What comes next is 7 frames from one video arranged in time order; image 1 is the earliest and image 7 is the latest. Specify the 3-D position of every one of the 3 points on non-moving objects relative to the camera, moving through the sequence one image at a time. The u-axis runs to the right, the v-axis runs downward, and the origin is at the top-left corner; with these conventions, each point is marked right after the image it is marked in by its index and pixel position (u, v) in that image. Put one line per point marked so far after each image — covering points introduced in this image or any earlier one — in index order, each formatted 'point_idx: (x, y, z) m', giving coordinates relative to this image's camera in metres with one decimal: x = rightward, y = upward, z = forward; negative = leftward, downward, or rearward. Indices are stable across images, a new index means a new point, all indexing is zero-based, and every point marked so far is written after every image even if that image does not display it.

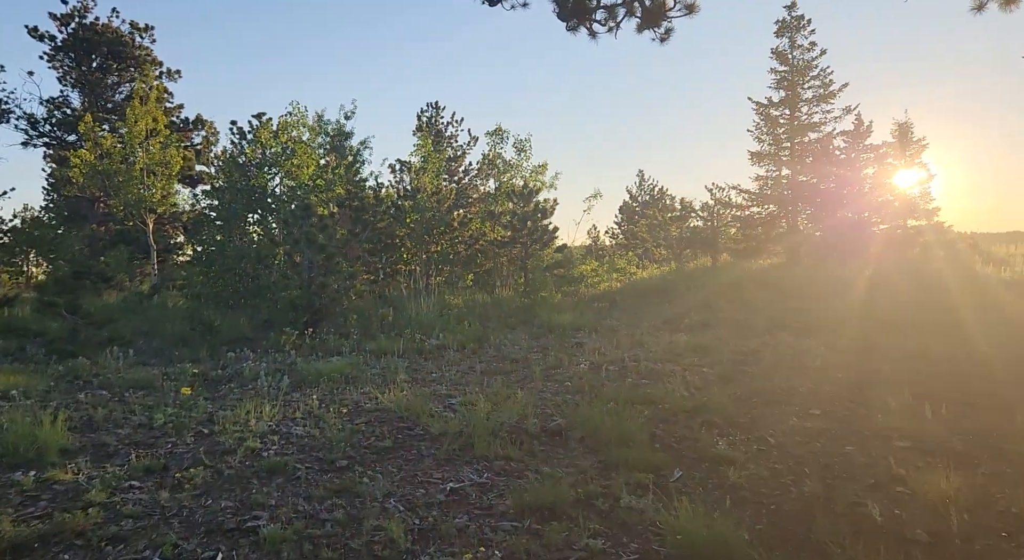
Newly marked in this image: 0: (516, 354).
0: (0.0, -1.0, +9.4) m
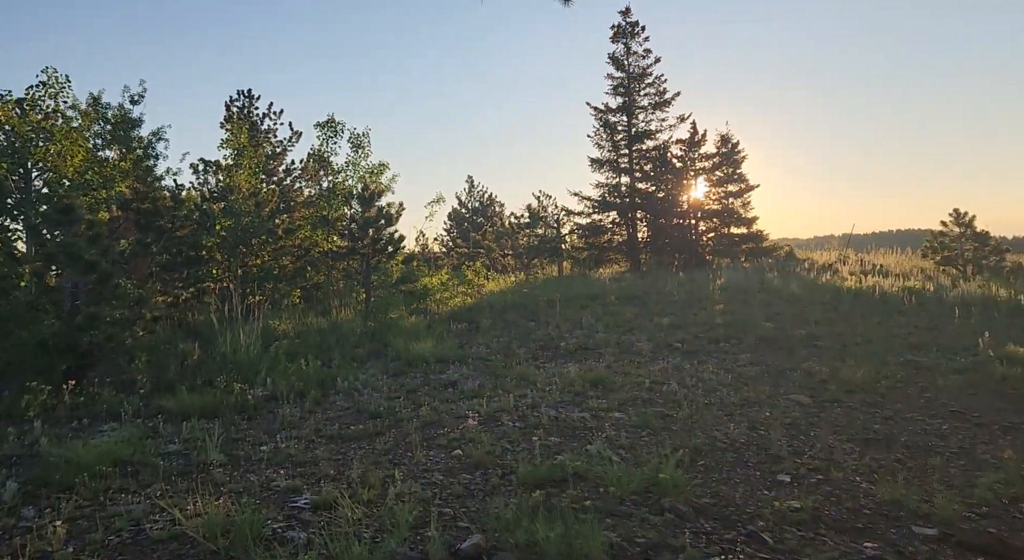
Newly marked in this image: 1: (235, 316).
0: (-1.5, -1.3, +7.2) m
1: (-5.0, -0.7, +12.3) m
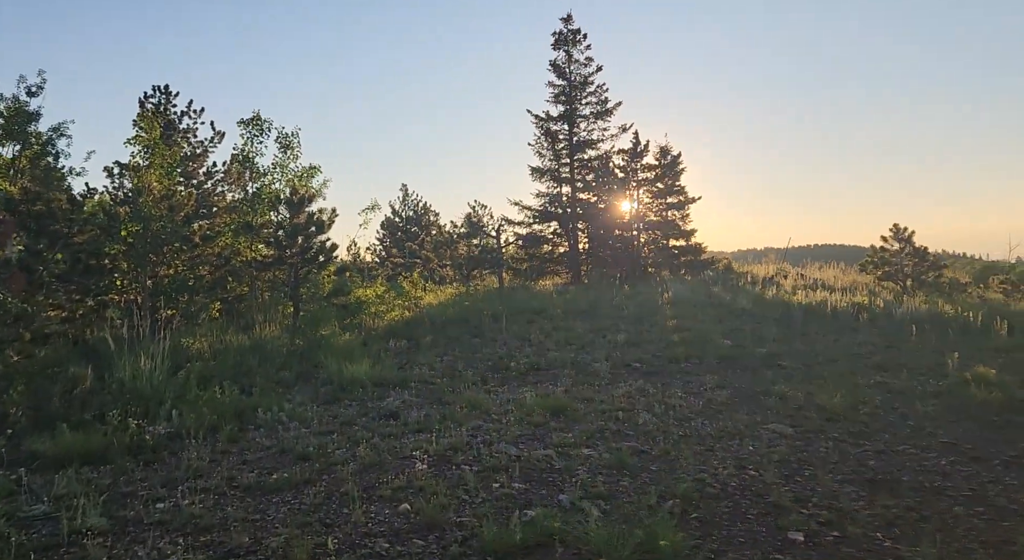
0: (-1.9, -1.5, +6.1) m
1: (-5.9, -0.9, +10.8) m
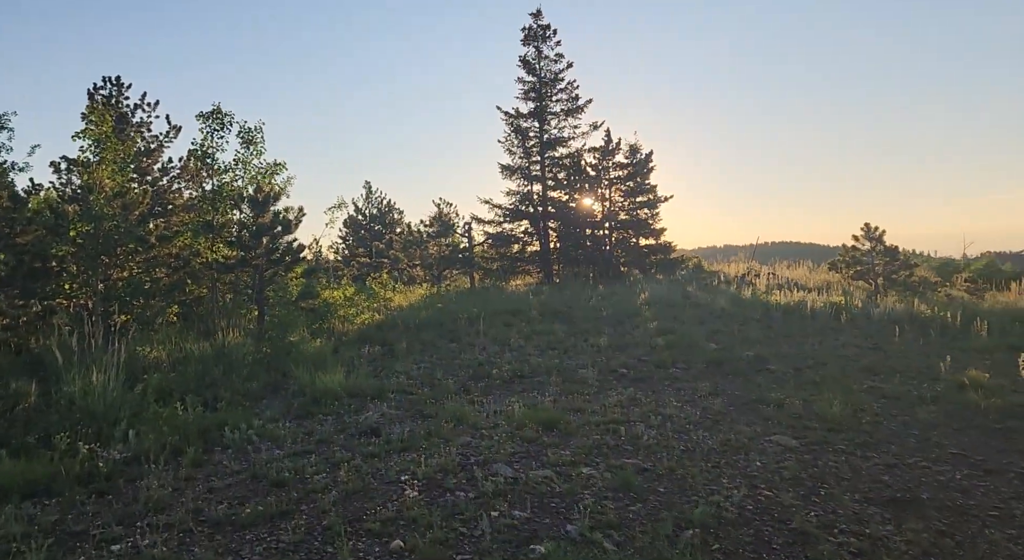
0: (-1.9, -1.6, +5.5) m
1: (-6.2, -0.9, +10.0) m
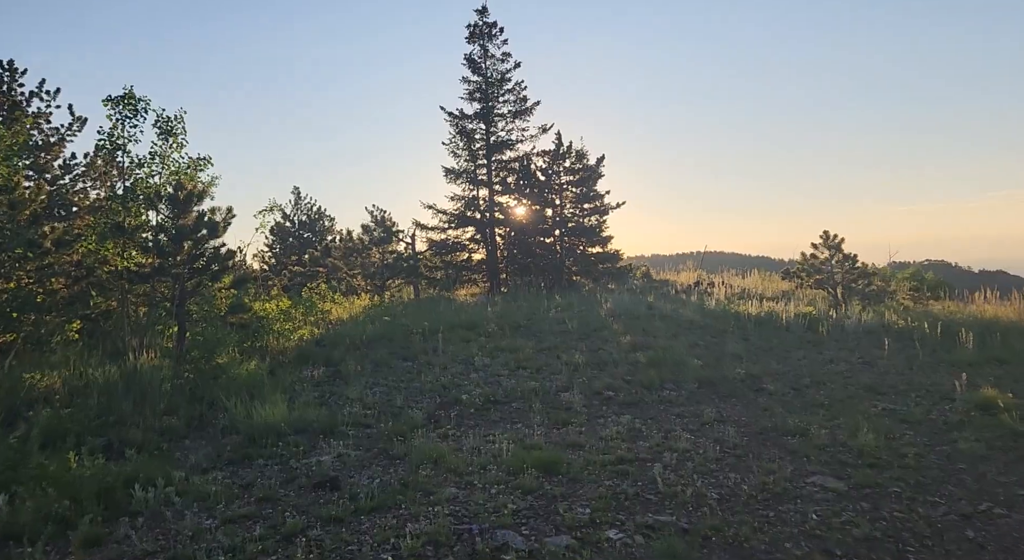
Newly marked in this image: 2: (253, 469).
0: (-1.9, -1.6, +4.1) m
1: (-6.6, -1.1, +8.2) m
2: (-2.2, -1.6, +5.8) m
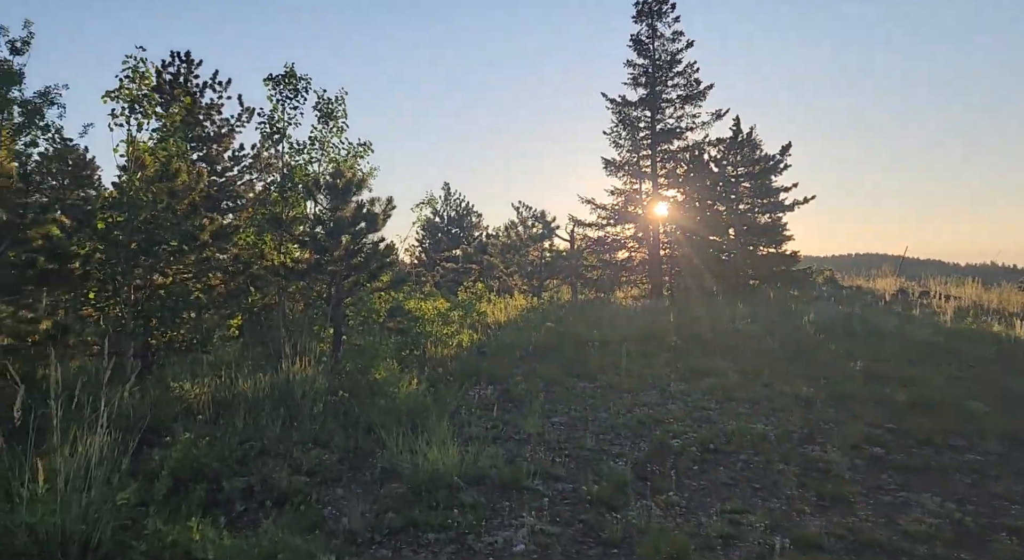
0: (-0.6, -1.7, +2.5) m
1: (-4.3, -1.0, +7.4) m
2: (-0.6, -1.7, +4.2) m
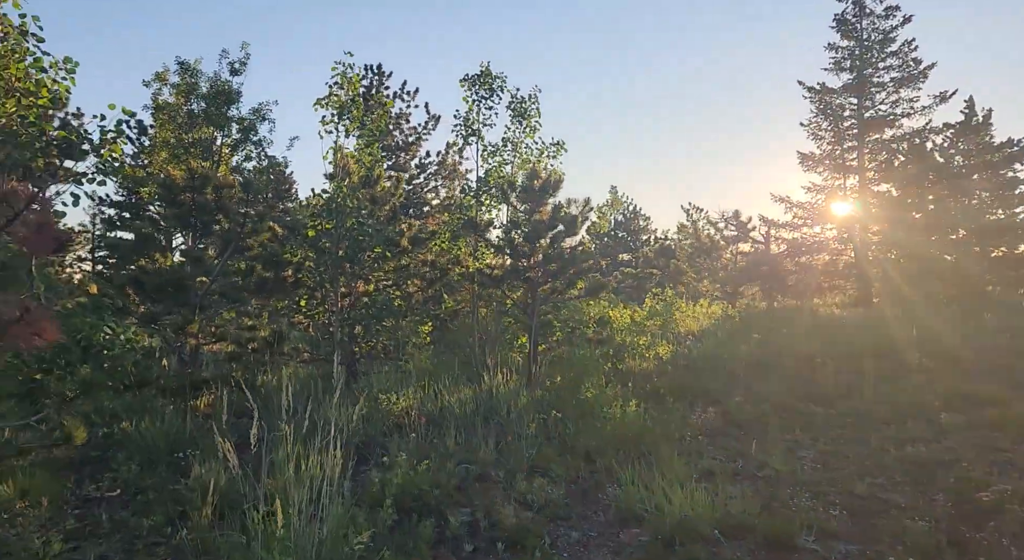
0: (+0.5, -1.7, +1.7) m
1: (-2.0, -1.1, +7.4) m
2: (+0.9, -1.7, +3.4) m
